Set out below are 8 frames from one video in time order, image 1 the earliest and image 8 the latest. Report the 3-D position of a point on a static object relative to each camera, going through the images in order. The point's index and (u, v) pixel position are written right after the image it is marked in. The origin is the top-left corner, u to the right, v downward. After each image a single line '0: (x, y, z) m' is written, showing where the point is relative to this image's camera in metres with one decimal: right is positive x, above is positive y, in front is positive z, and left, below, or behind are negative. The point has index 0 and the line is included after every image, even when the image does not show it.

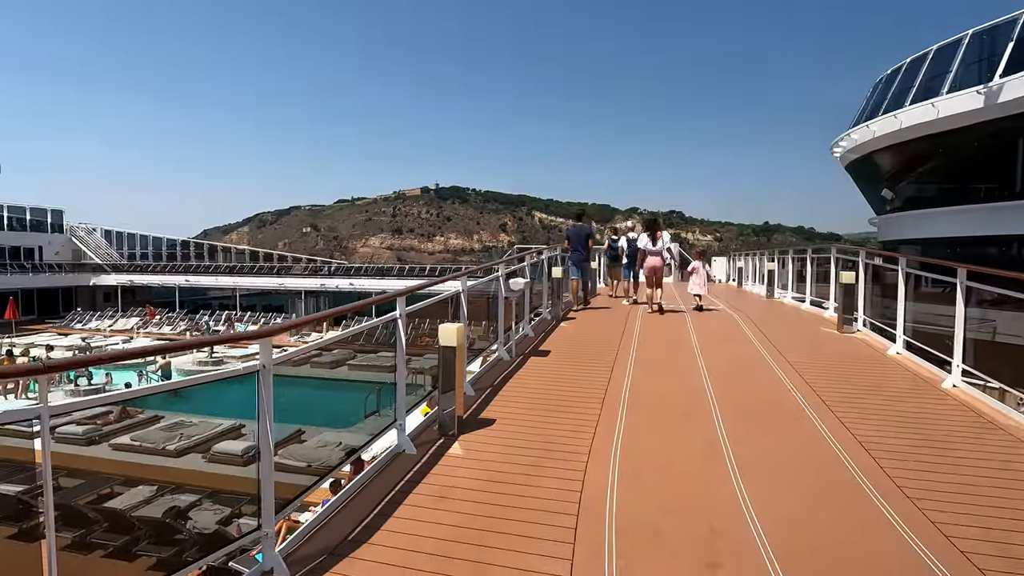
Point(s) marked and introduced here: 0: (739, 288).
0: (+5.5, 0.0, +13.5) m
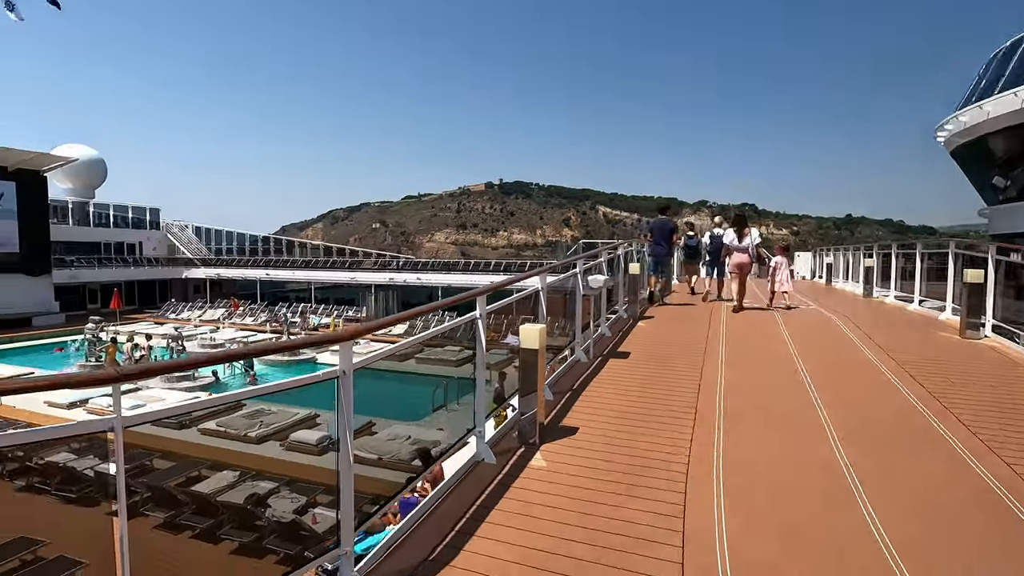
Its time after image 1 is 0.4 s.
0: (+7.1, +0.1, +12.7) m
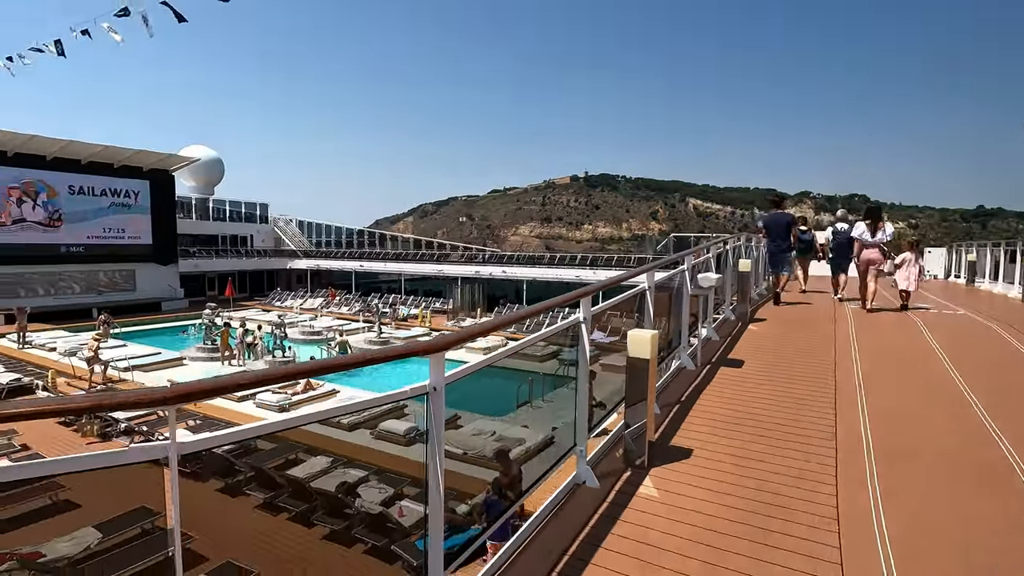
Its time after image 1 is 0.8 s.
0: (+8.9, 0.0, +11.2) m
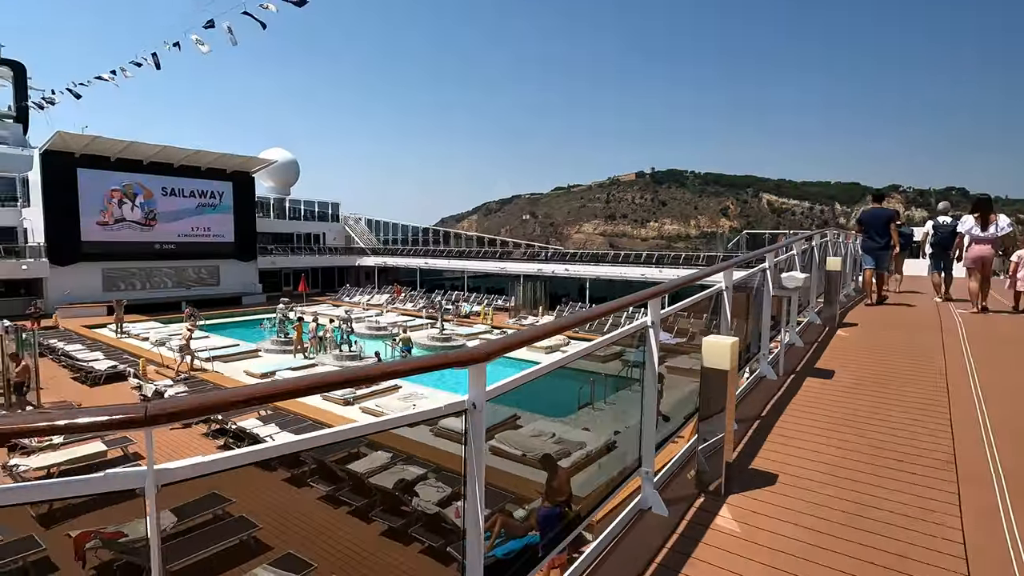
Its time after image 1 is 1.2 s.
0: (+10.1, 0.0, +10.0) m
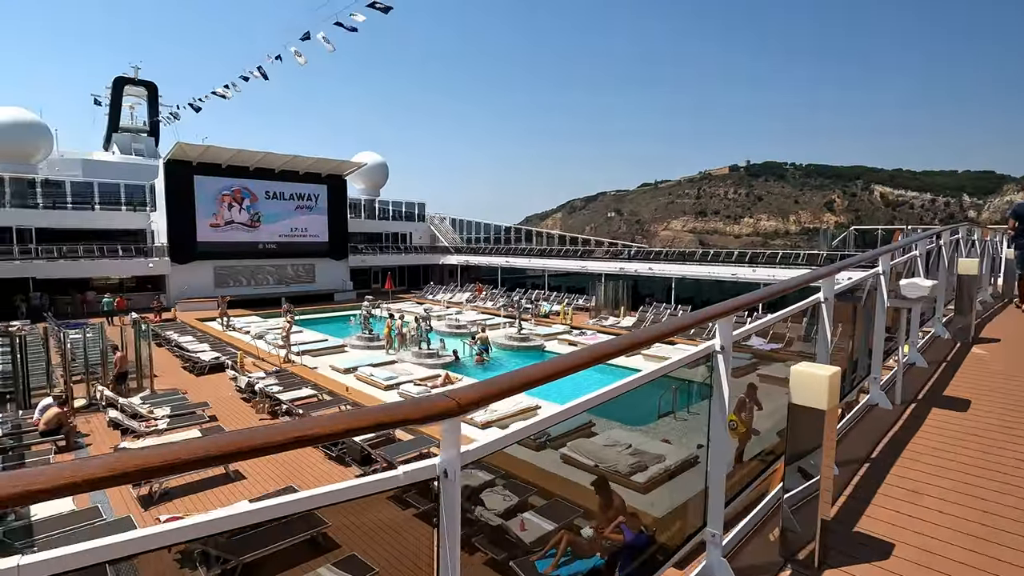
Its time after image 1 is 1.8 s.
0: (+11.3, -0.1, +8.1) m
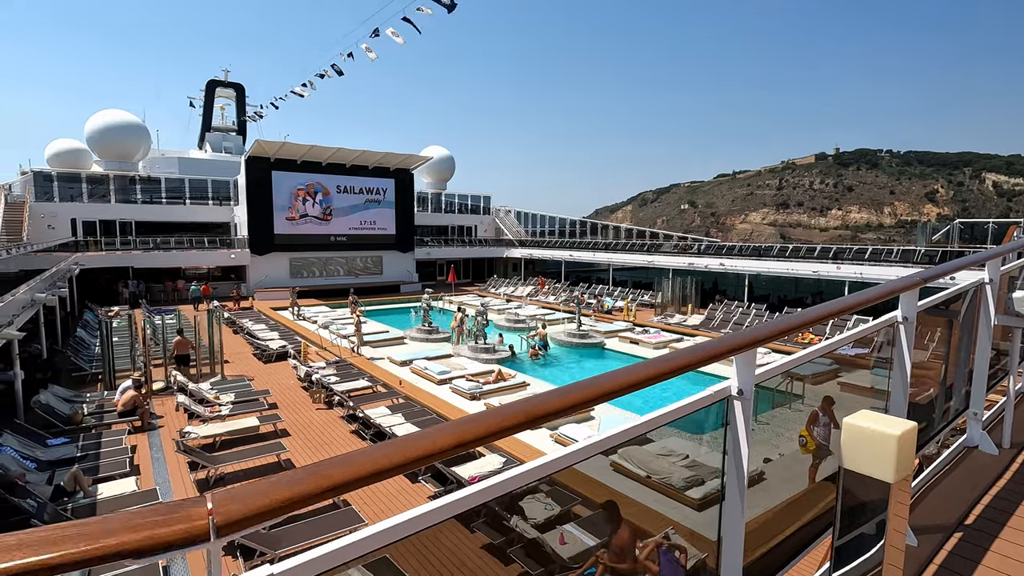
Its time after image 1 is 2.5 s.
0: (+11.9, -0.2, +6.3) m
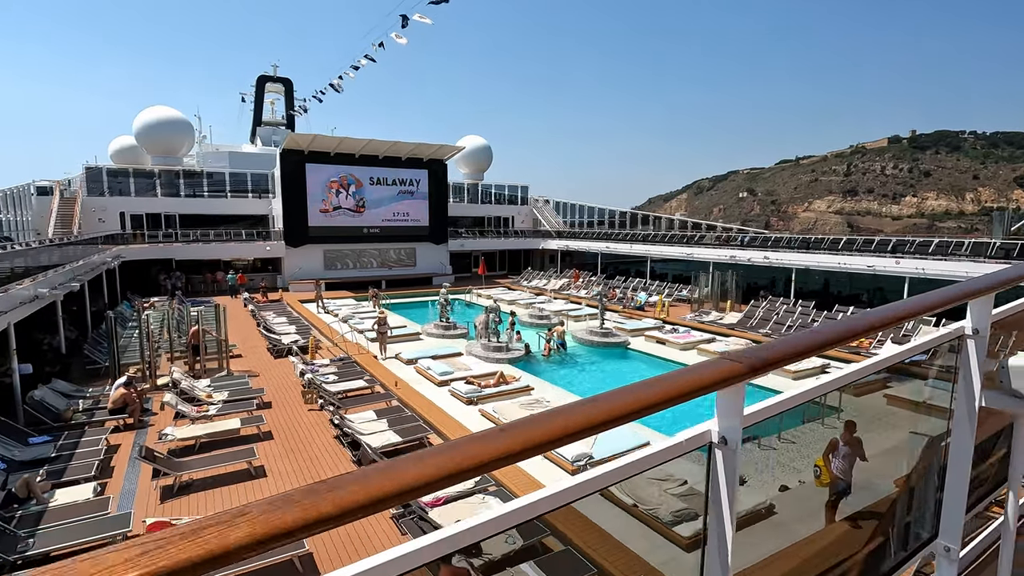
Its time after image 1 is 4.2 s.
0: (+11.5, -0.3, +4.5) m
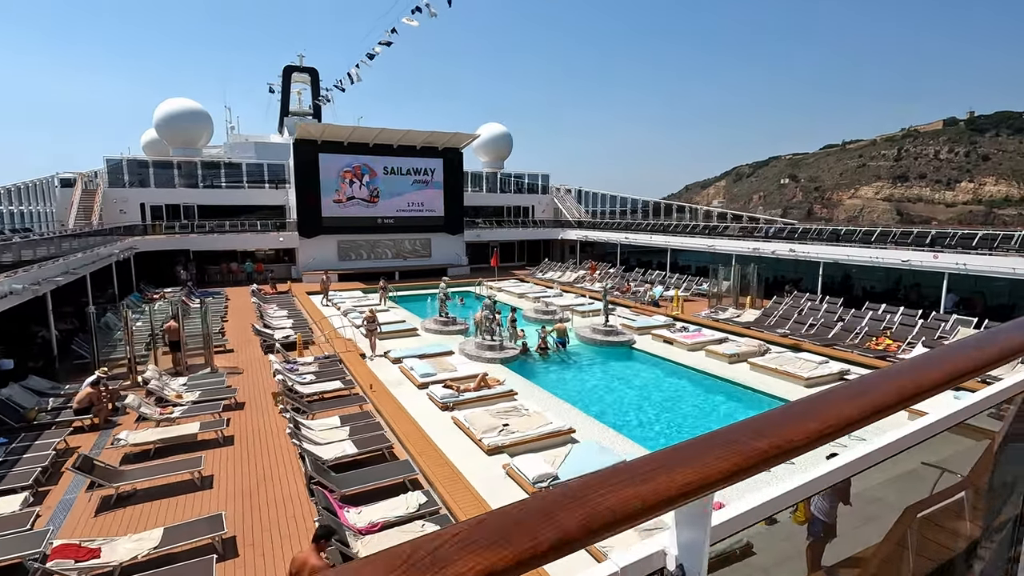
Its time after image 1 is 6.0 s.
0: (+10.9, -0.4, +3.2) m
